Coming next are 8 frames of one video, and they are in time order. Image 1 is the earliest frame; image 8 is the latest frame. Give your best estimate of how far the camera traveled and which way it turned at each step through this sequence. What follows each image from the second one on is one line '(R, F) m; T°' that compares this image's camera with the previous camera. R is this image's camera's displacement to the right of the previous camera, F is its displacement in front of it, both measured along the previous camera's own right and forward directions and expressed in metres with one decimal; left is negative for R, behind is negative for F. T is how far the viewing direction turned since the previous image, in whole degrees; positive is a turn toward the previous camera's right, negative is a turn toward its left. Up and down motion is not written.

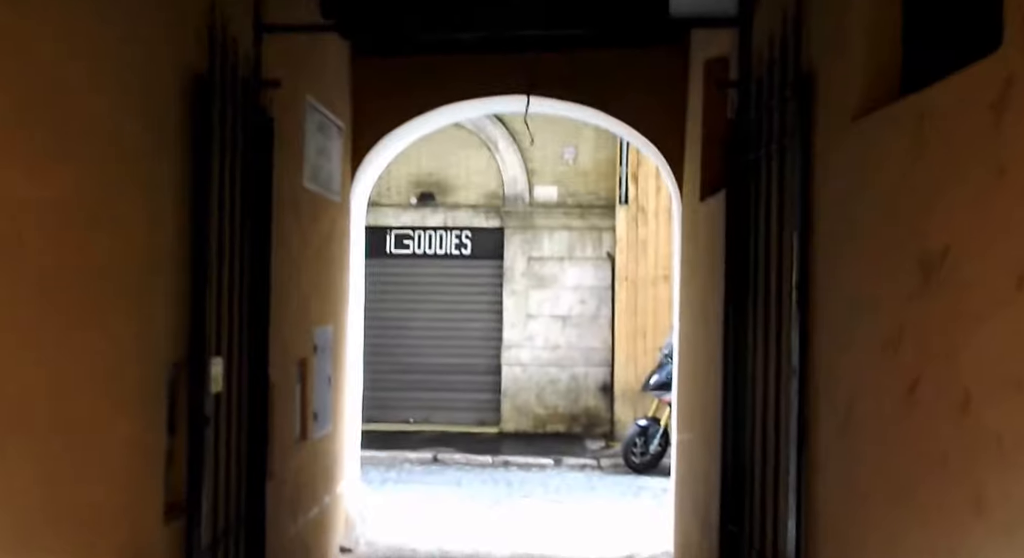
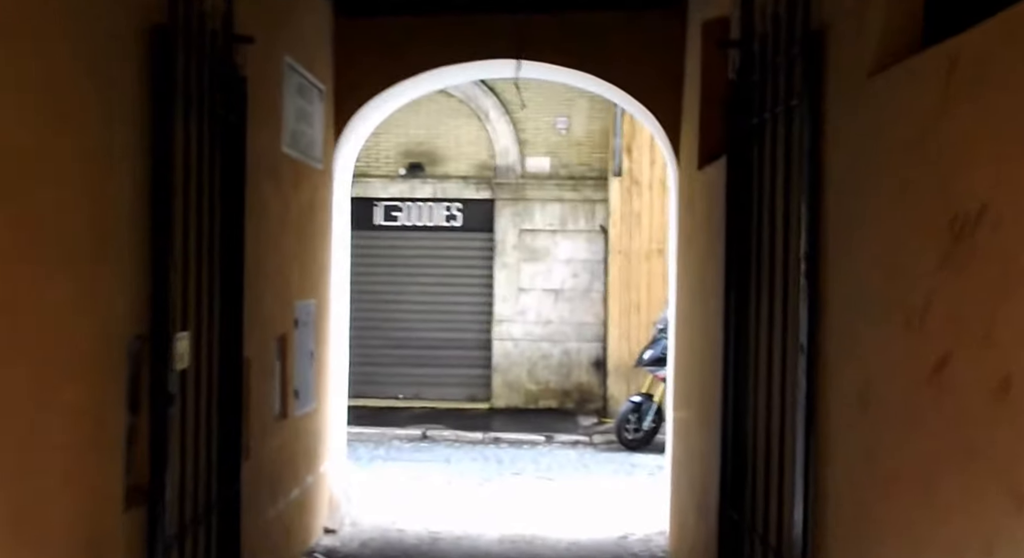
(0.0, +0.2) m; 0°
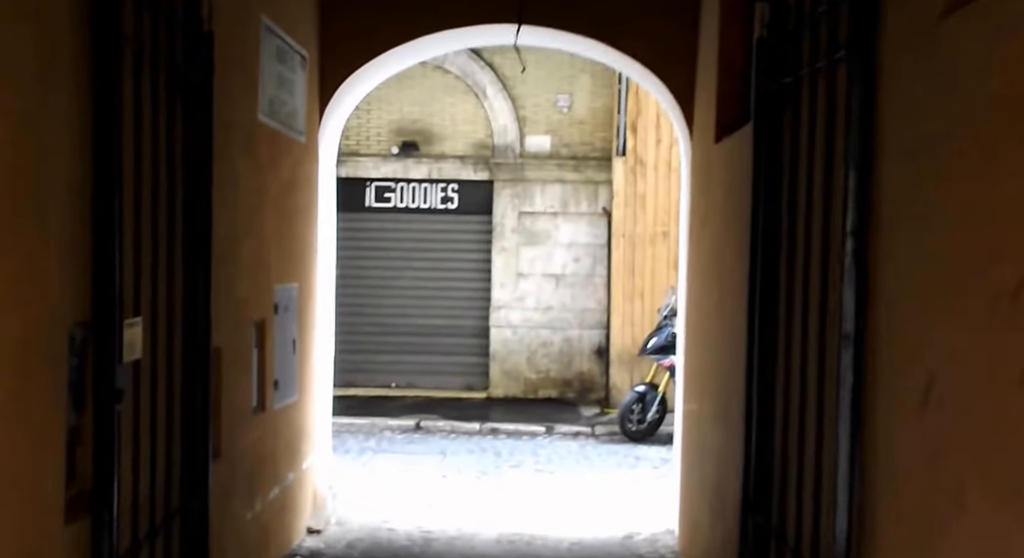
(0.0, +0.4) m; 0°
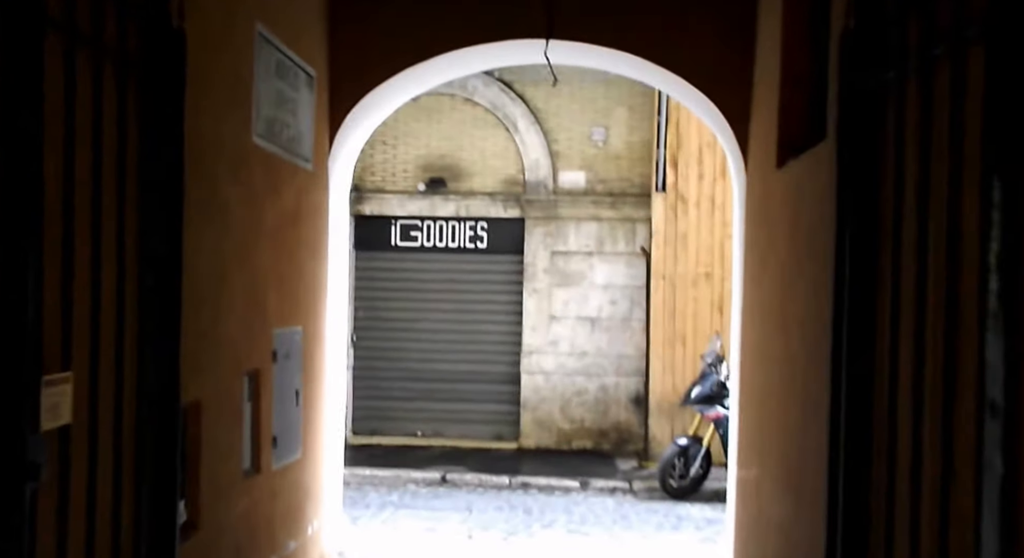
(0.0, +0.6) m; -2°
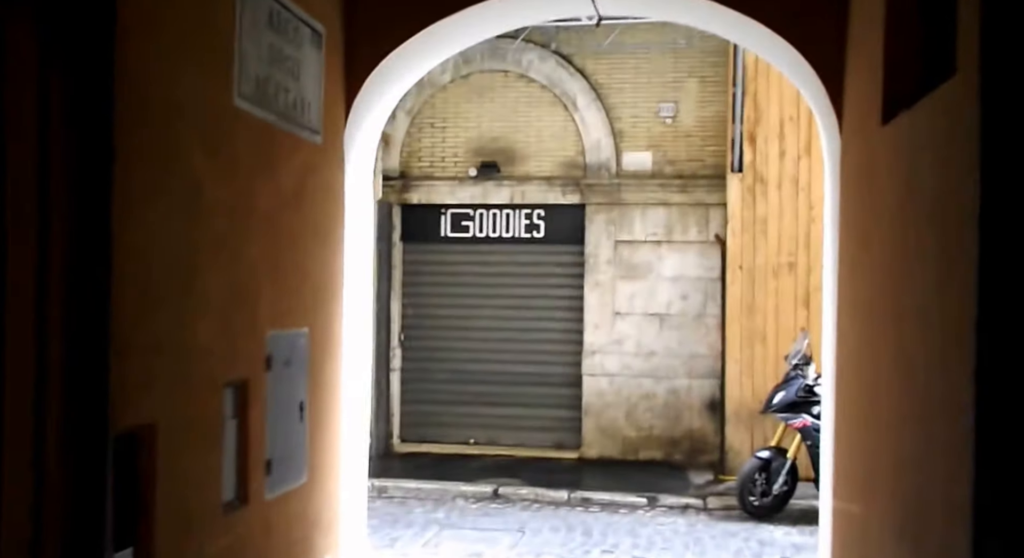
(+0.1, +0.8) m; -4°
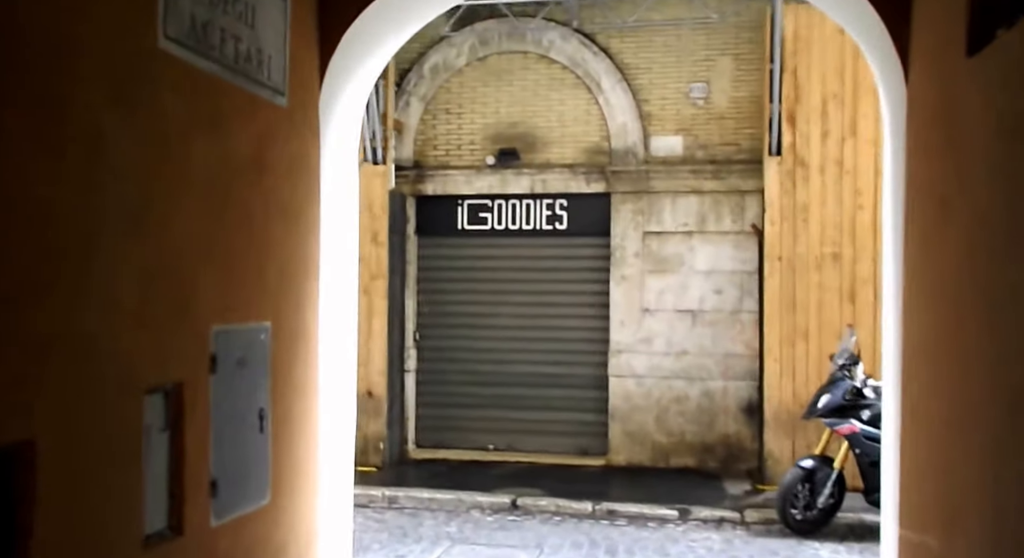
(+0.1, +0.5) m; -2°
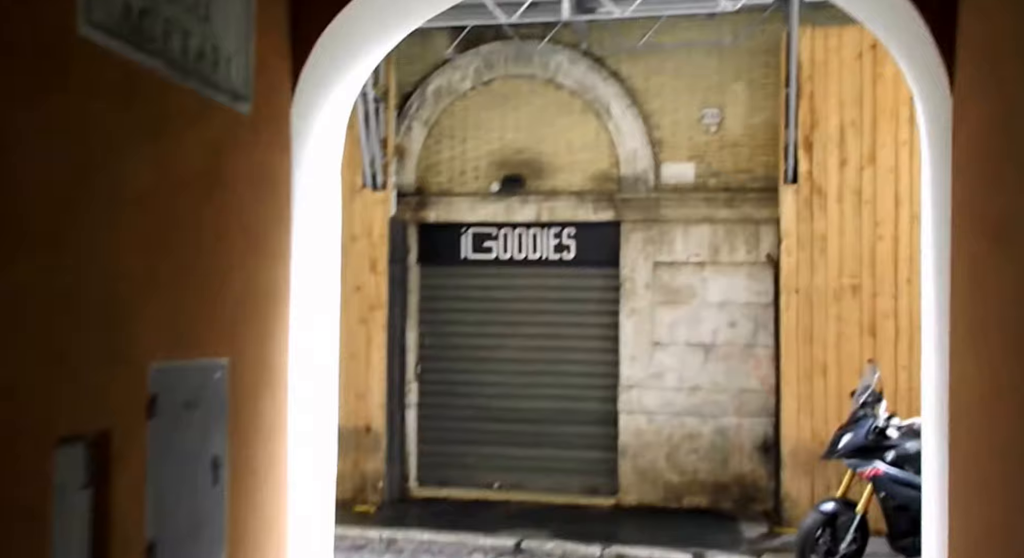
(0.0, +0.3) m; -1°
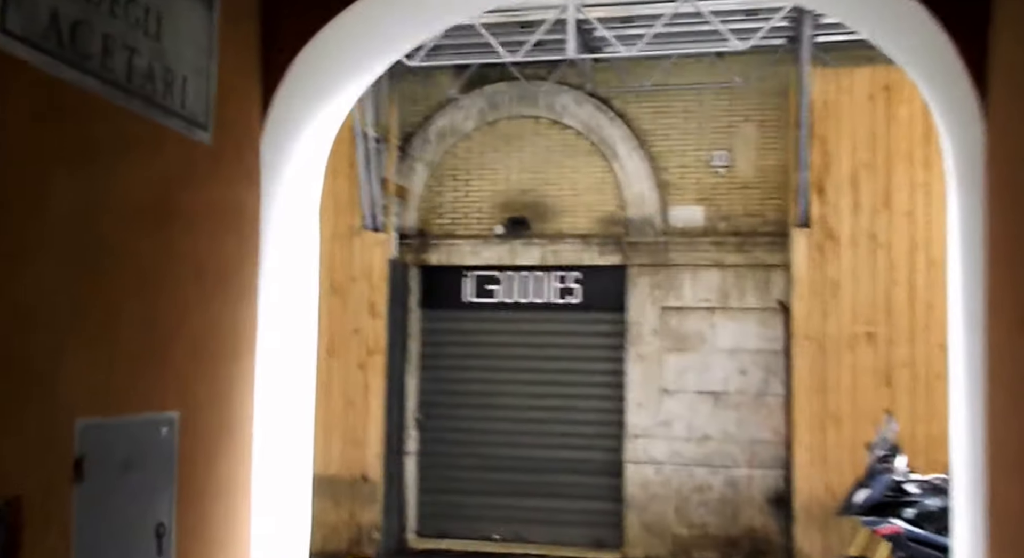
(0.0, +0.2) m; -1°
